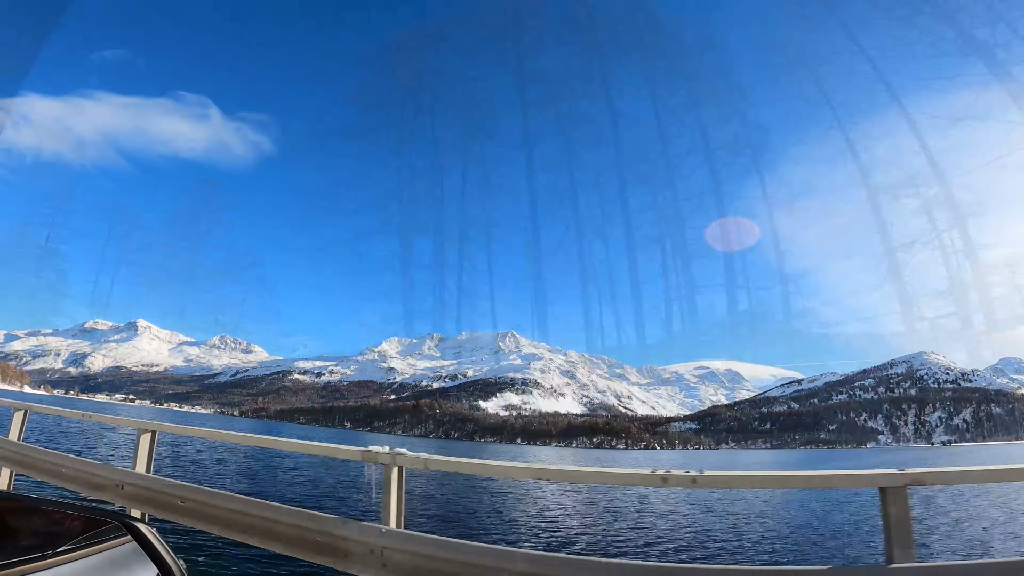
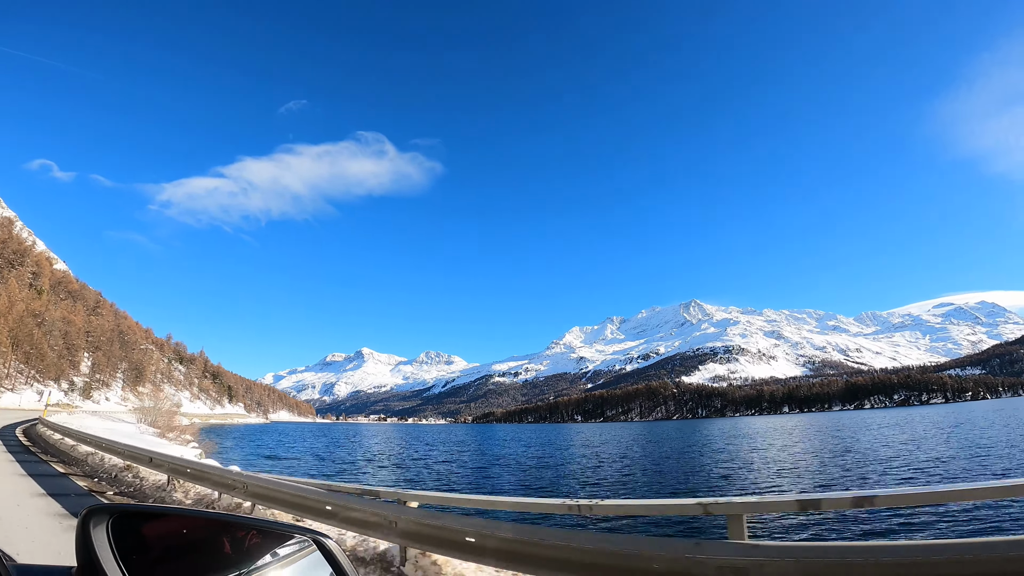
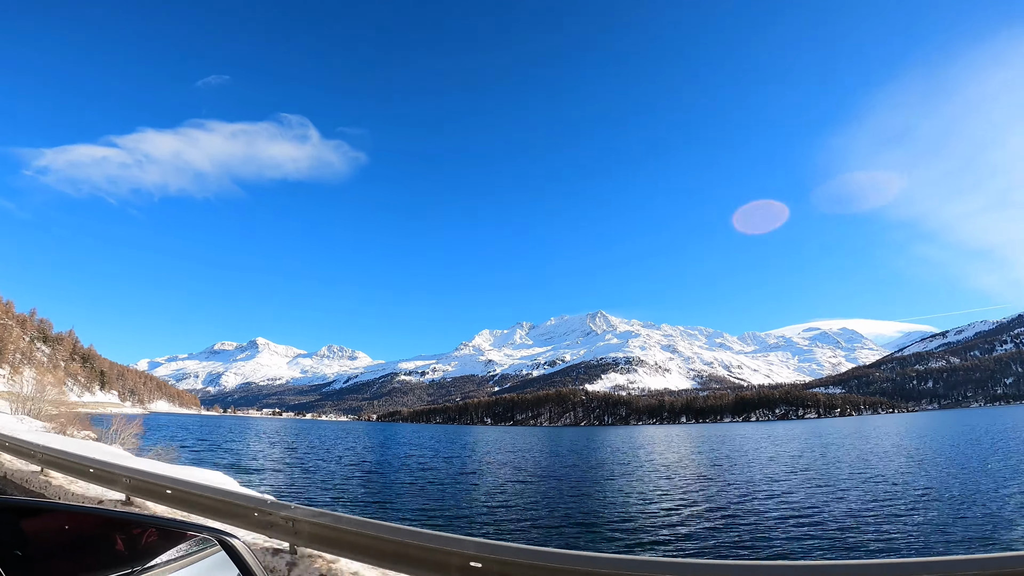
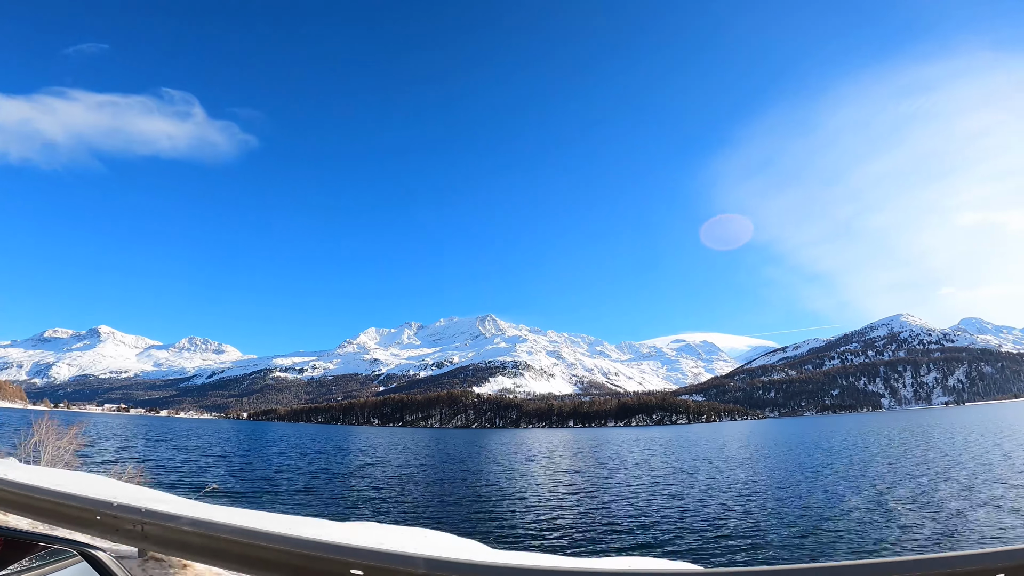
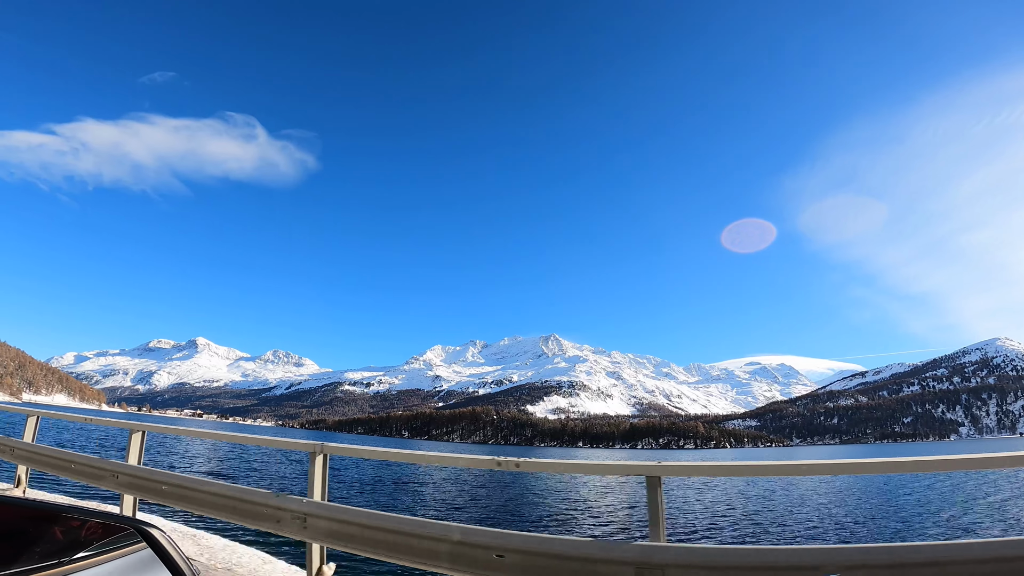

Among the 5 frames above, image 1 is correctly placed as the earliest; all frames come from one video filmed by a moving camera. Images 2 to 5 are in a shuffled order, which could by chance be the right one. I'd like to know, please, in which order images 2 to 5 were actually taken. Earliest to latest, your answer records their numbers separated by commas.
5, 2, 3, 4
